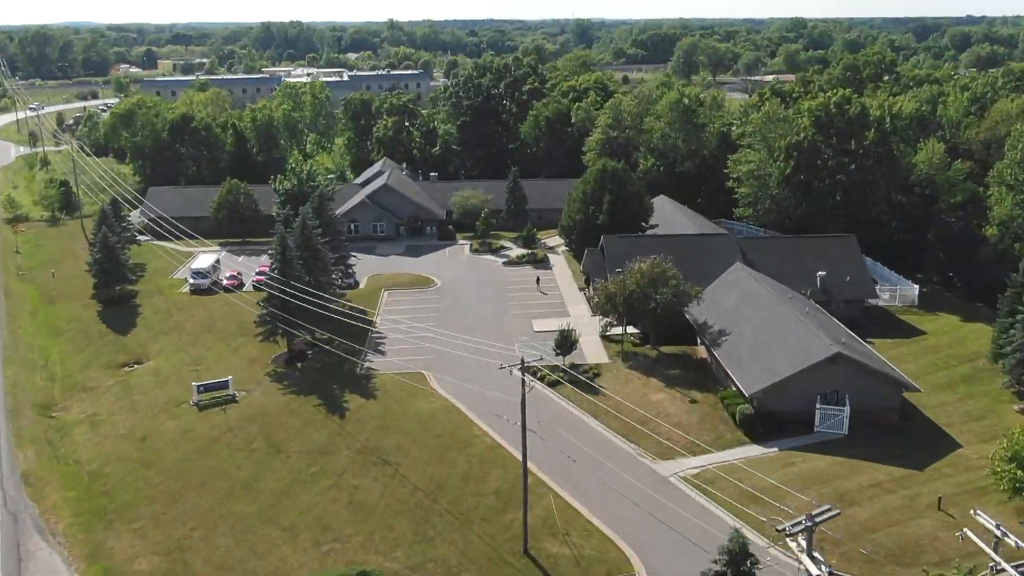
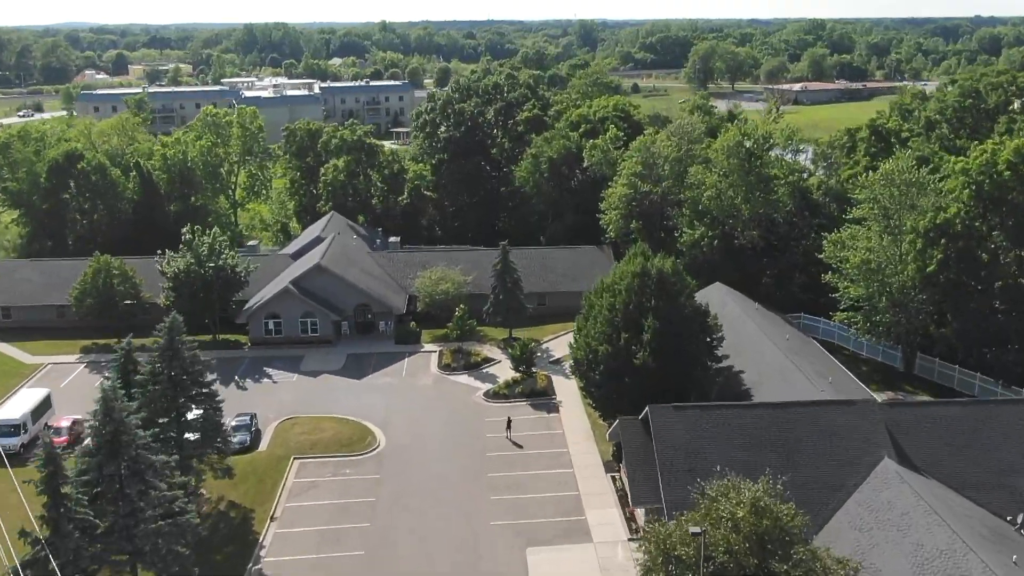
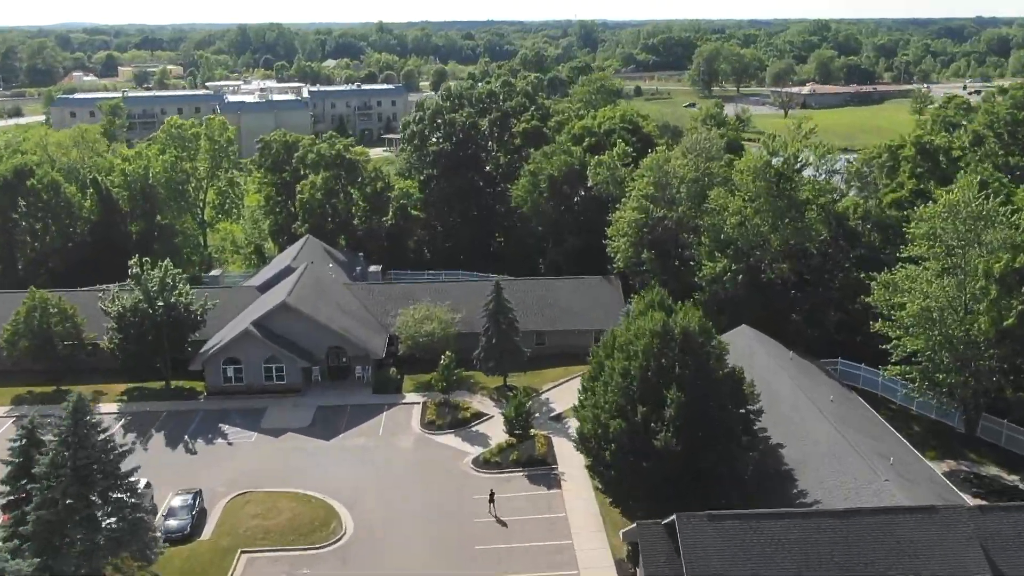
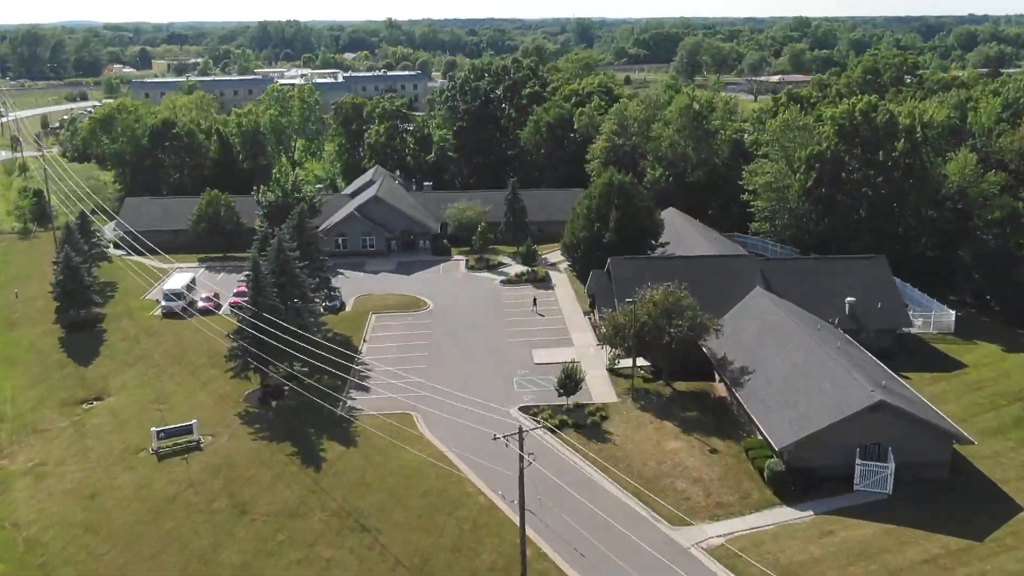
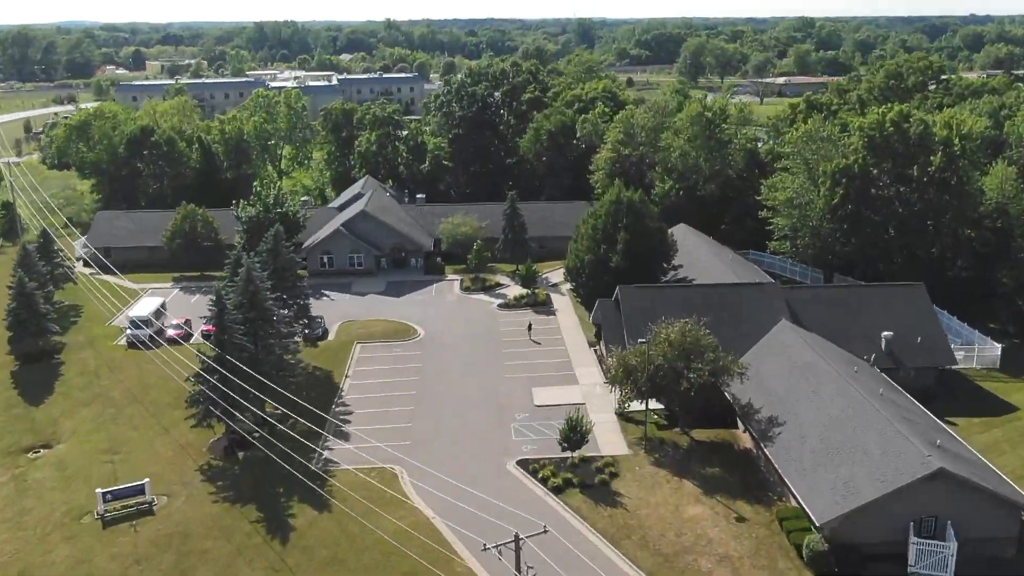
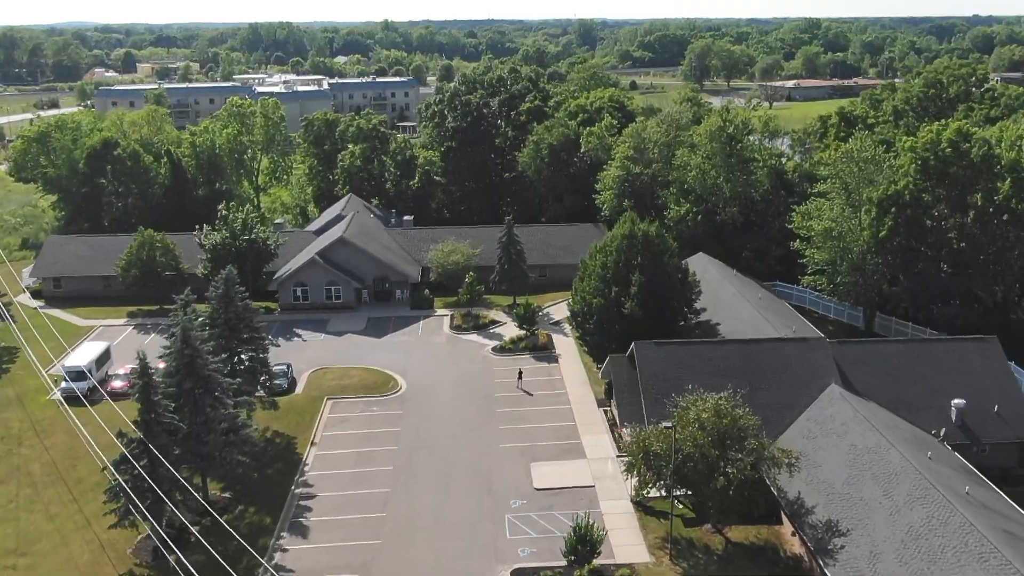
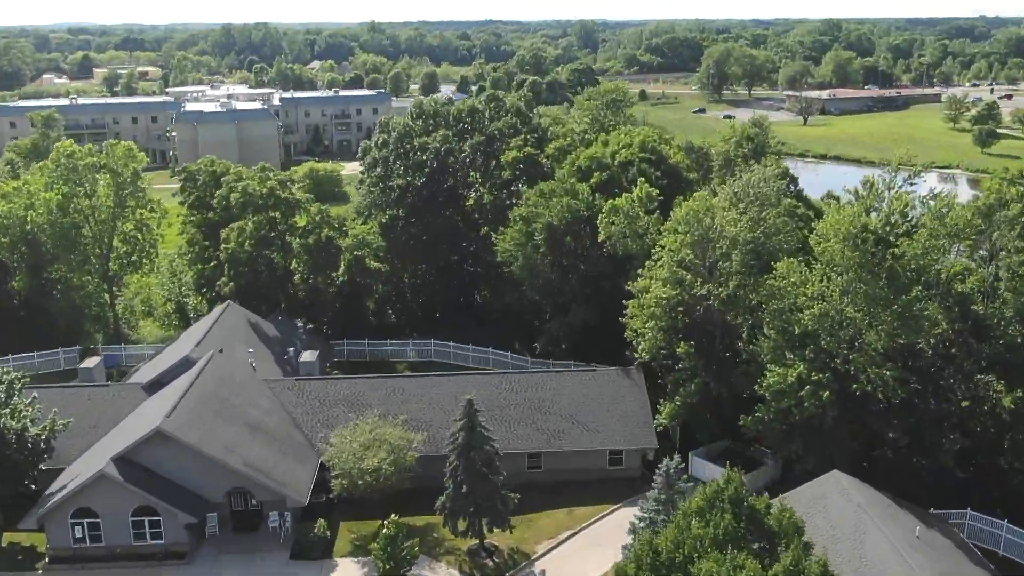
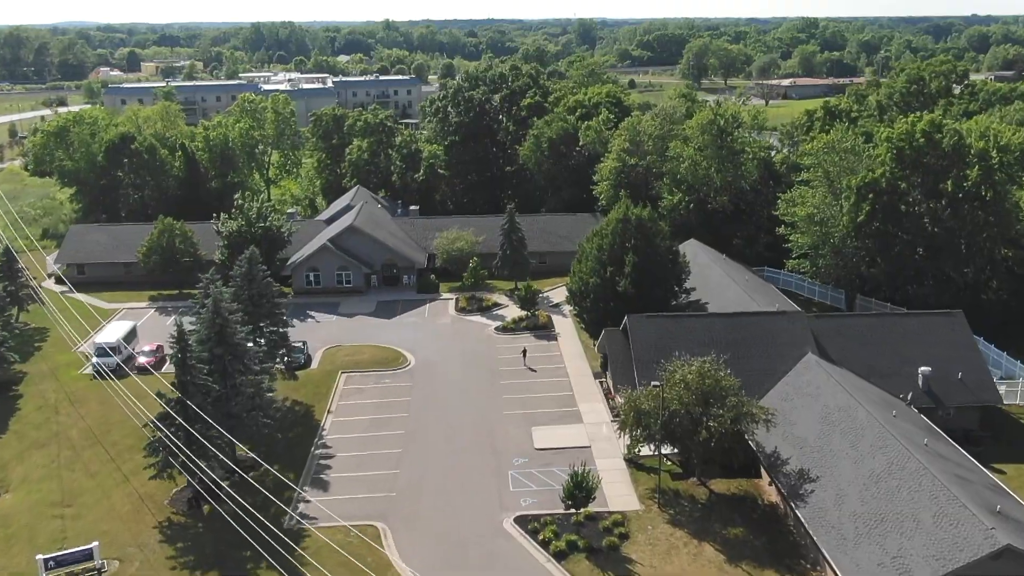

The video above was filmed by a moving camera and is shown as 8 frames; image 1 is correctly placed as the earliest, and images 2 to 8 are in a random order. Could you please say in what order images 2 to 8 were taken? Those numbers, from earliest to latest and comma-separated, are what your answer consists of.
4, 5, 8, 6, 2, 3, 7
